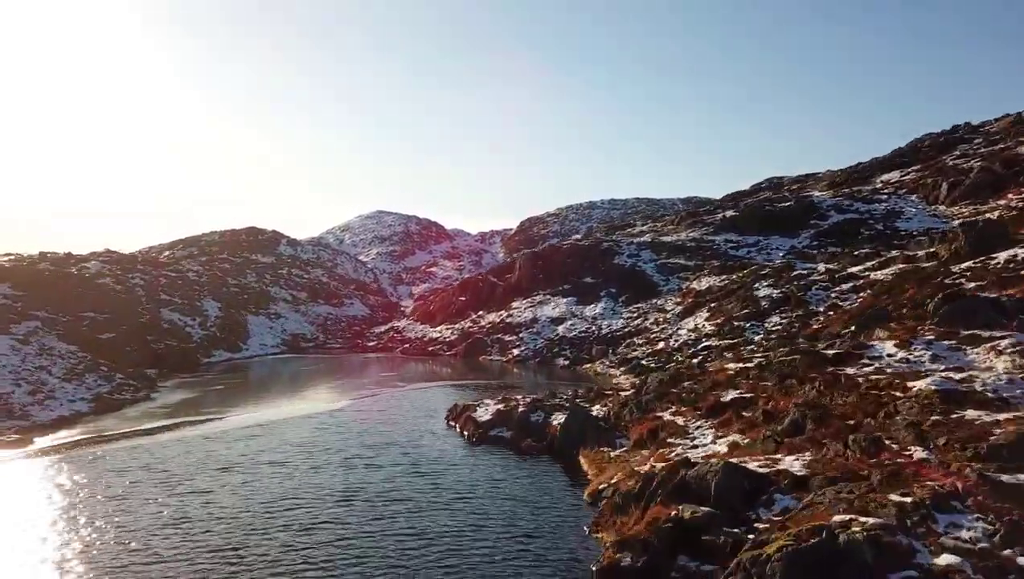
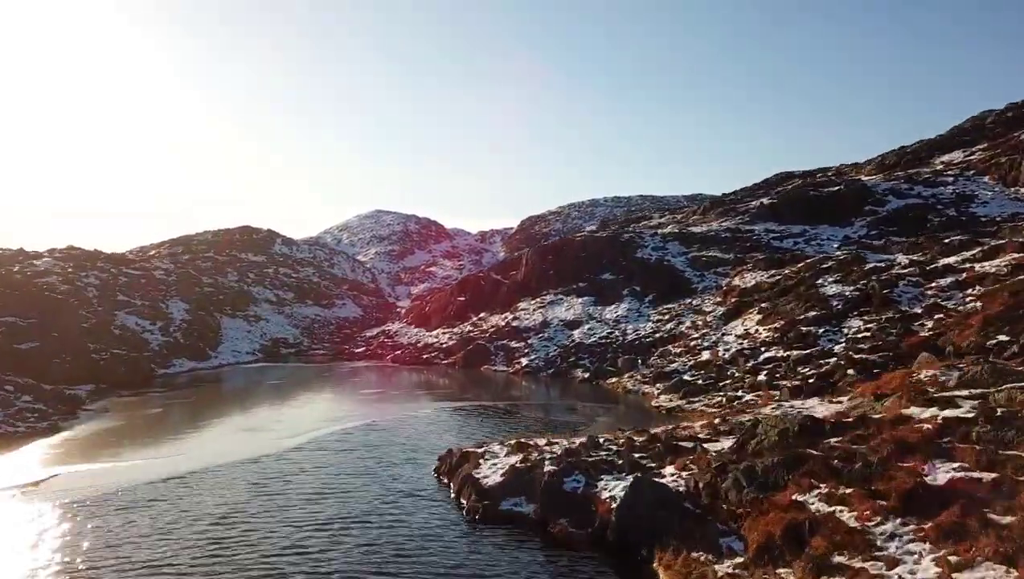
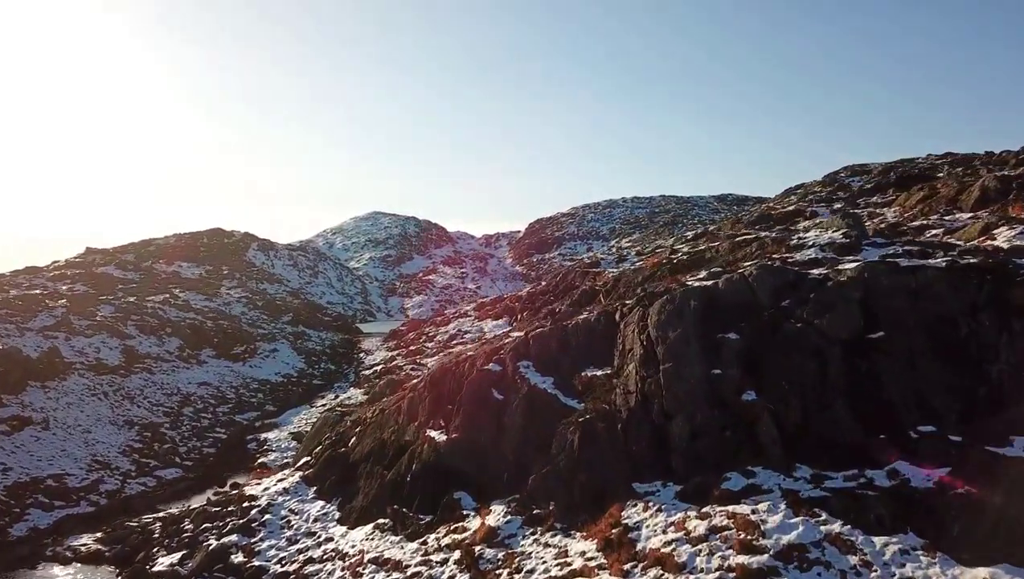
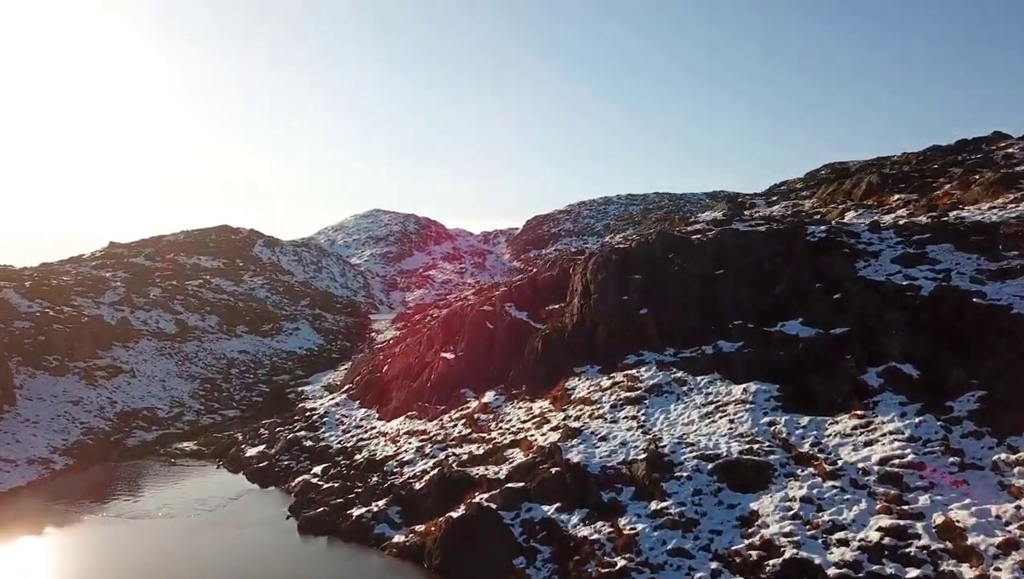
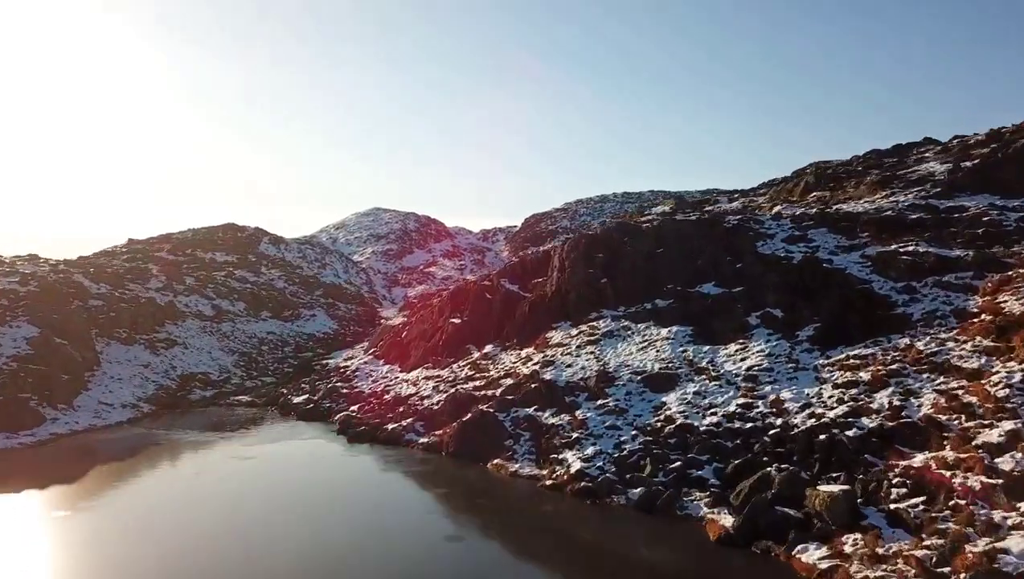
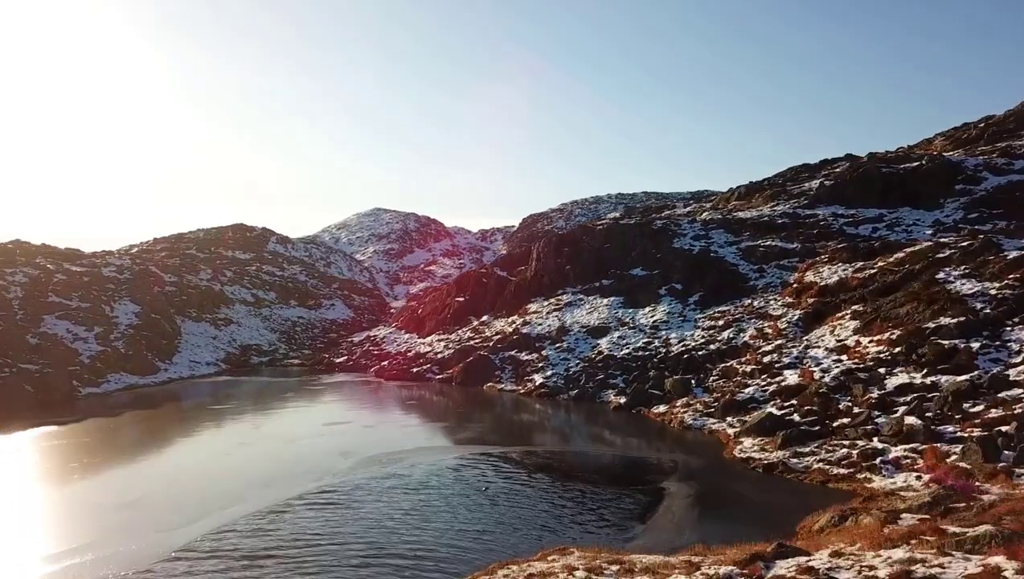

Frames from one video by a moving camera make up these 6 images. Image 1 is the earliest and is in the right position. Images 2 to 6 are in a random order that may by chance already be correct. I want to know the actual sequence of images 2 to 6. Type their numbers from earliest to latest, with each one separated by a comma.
2, 6, 5, 4, 3
